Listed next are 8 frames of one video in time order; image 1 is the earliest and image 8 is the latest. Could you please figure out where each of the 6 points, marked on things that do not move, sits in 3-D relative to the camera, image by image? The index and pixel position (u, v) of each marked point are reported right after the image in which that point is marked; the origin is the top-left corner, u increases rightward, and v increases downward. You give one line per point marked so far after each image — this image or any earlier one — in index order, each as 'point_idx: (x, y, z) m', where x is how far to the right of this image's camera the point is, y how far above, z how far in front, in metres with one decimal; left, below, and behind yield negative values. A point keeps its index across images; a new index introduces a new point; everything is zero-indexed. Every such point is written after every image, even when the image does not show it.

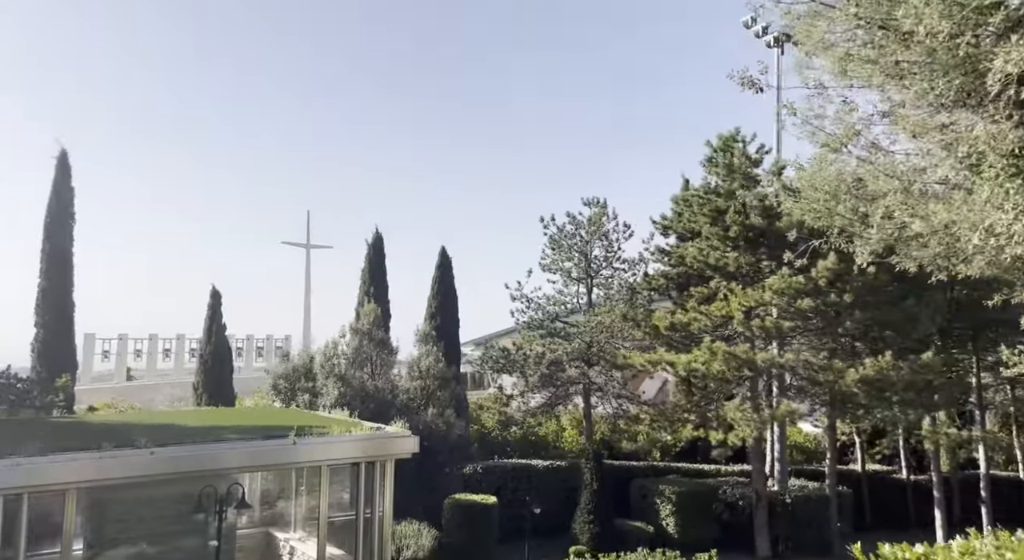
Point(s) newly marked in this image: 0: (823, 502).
0: (+5.8, -4.2, +16.8) m
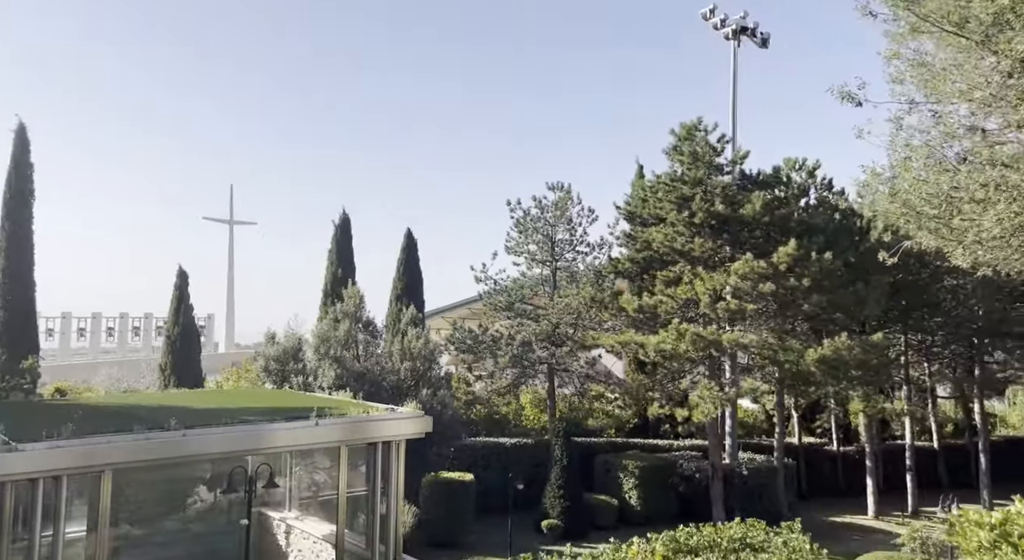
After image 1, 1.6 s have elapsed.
0: (+5.2, -3.9, +17.8) m
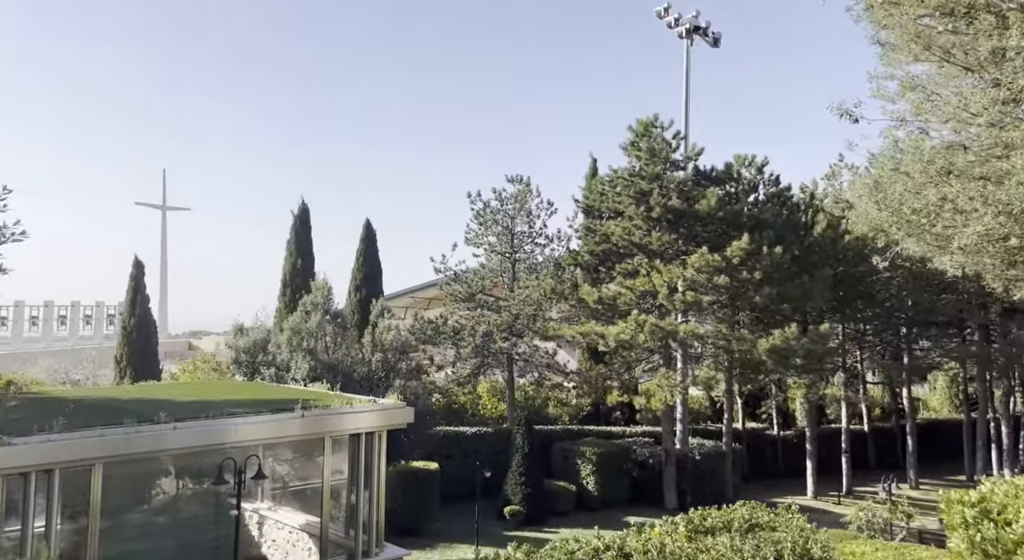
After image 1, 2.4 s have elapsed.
0: (+4.3, -3.7, +18.5) m
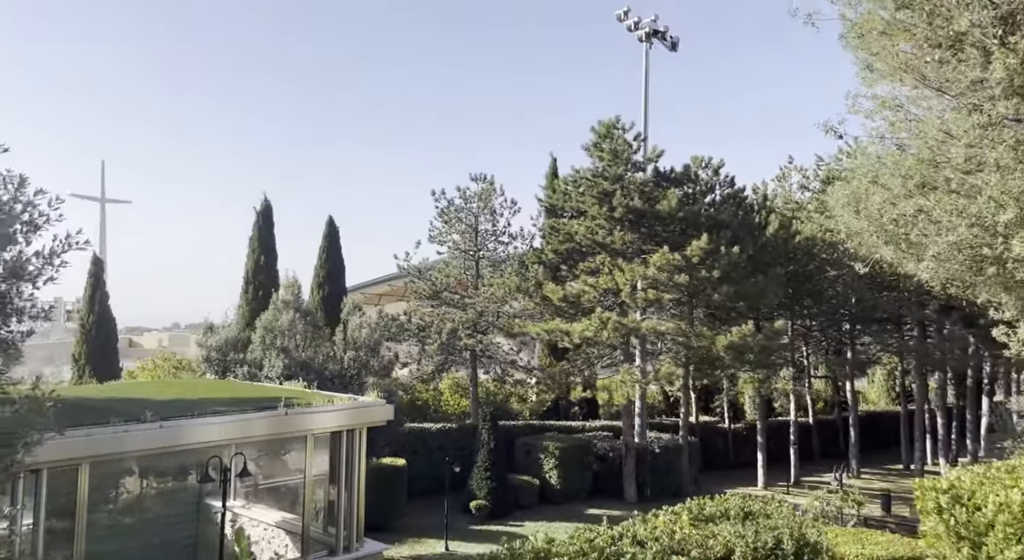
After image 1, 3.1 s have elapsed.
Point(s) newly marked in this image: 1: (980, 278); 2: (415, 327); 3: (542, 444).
0: (+3.5, -3.7, +19.1) m
1: (+5.2, 0.0, +9.9) m
2: (-2.0, -1.0, +18.8) m
3: (+0.6, -3.3, +18.2) m
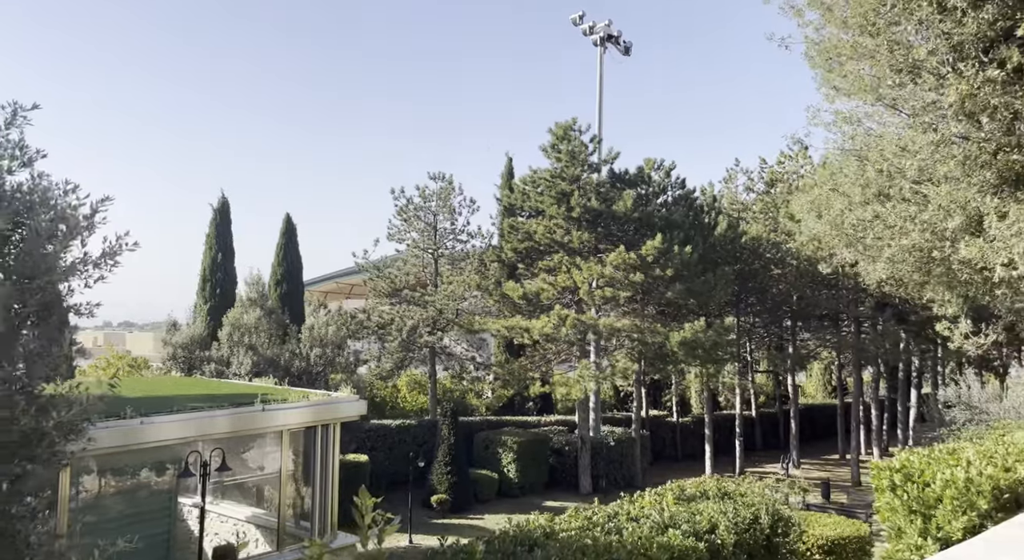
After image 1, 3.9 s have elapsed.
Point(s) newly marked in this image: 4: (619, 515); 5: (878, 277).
0: (+2.6, -3.6, +19.6) m
1: (+4.8, 0.0, +10.6) m
2: (-2.9, -1.0, +19.0) m
3: (-0.2, -3.3, +18.6) m
4: (+0.5, -1.2, +4.4) m
5: (+4.6, 0.0, +11.2) m
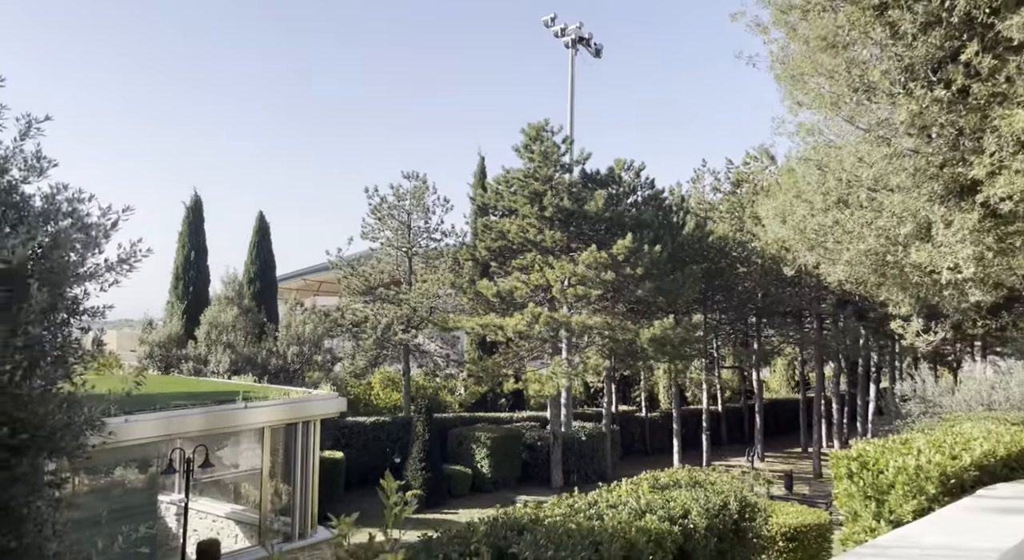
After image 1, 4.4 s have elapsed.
0: (+2.0, -3.6, +20.0) m
1: (+4.5, 0.0, +11.1) m
2: (-3.5, -0.9, +19.2) m
3: (-0.8, -3.3, +18.9) m
4: (+0.5, -1.2, +4.7) m
5: (+4.3, 0.0, +11.6) m
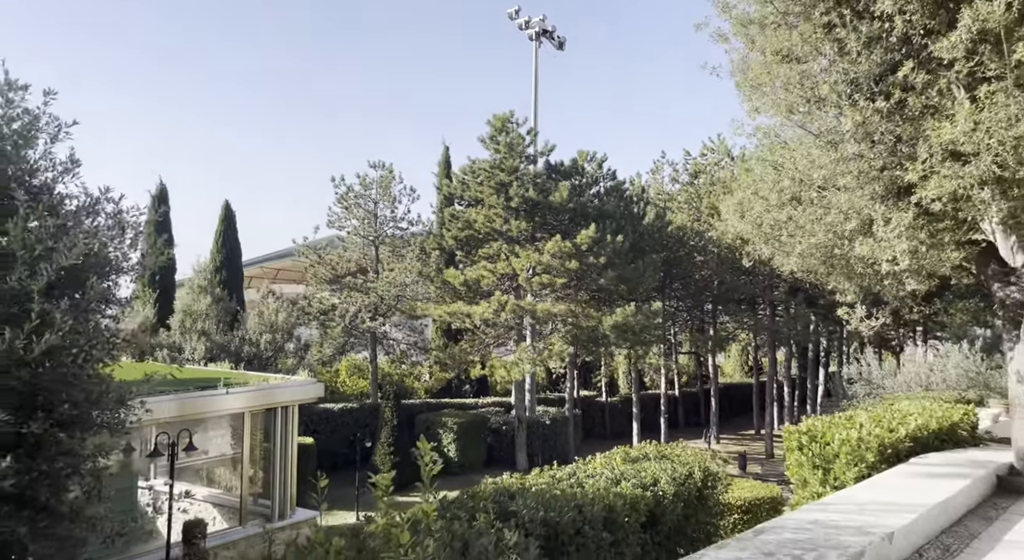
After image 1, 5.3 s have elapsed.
0: (+1.2, -3.3, +20.6) m
1: (+4.1, +0.1, +11.7) m
2: (-4.3, -0.7, +19.5) m
3: (-1.5, -3.0, +19.3) m
4: (+0.4, -1.1, +5.2) m
5: (+3.9, +0.2, +12.3) m
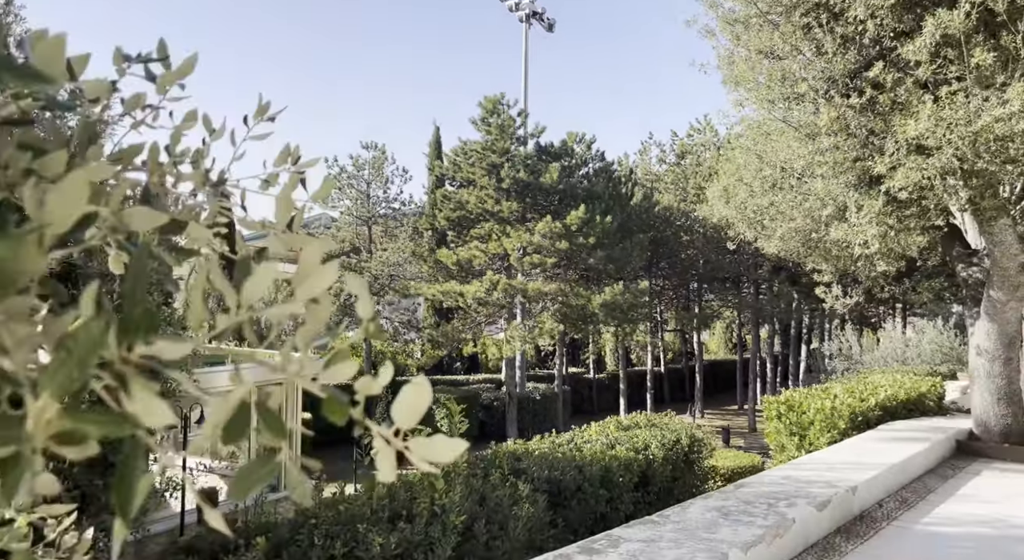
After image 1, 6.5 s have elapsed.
0: (+1.0, -2.8, +21.1) m
1: (+4.1, +0.4, +12.2) m
2: (-4.5, -0.2, +19.9) m
3: (-1.7, -2.6, +19.8) m
4: (+0.4, -1.0, +5.6) m
5: (+3.8, +0.5, +12.8) m
